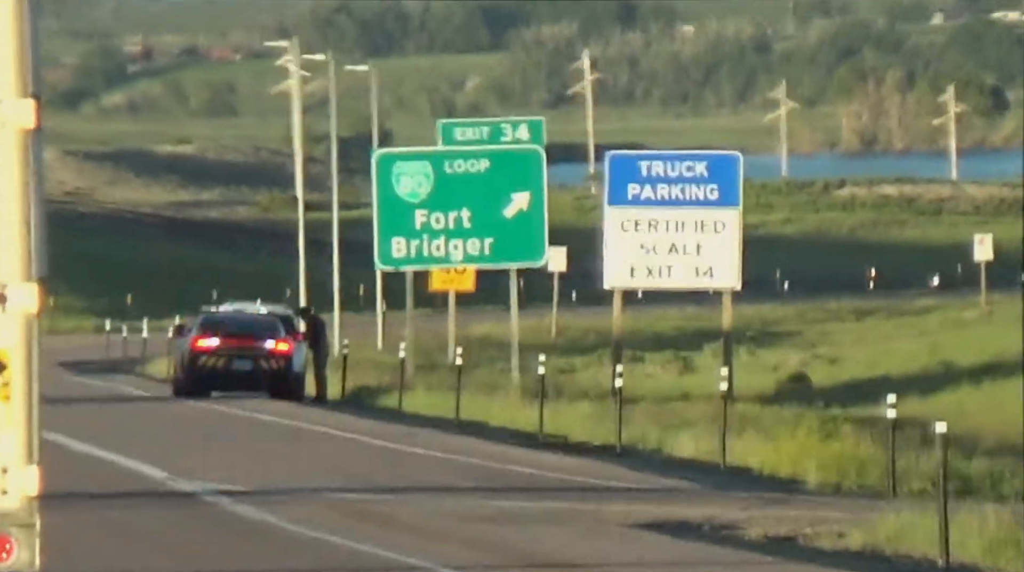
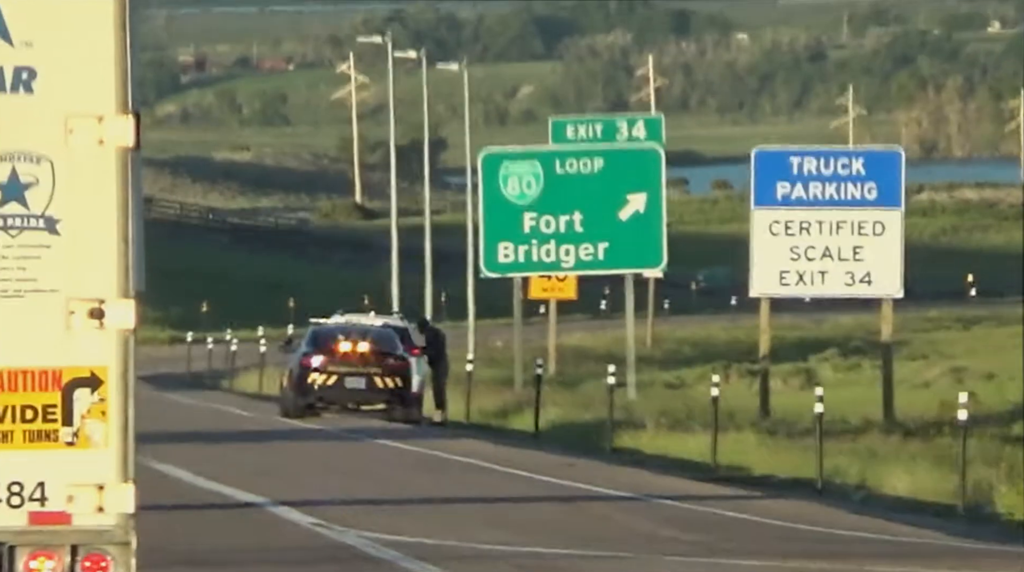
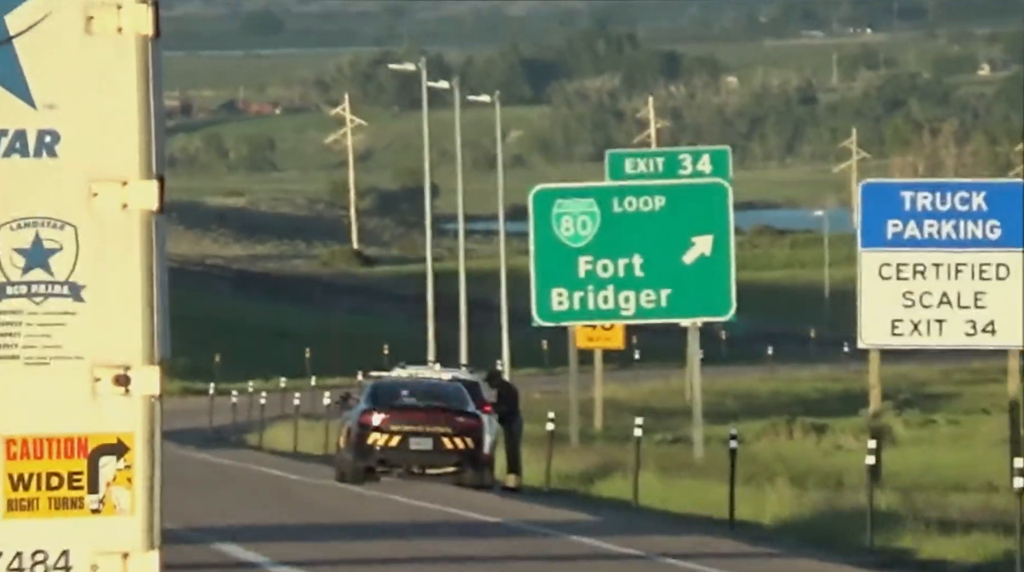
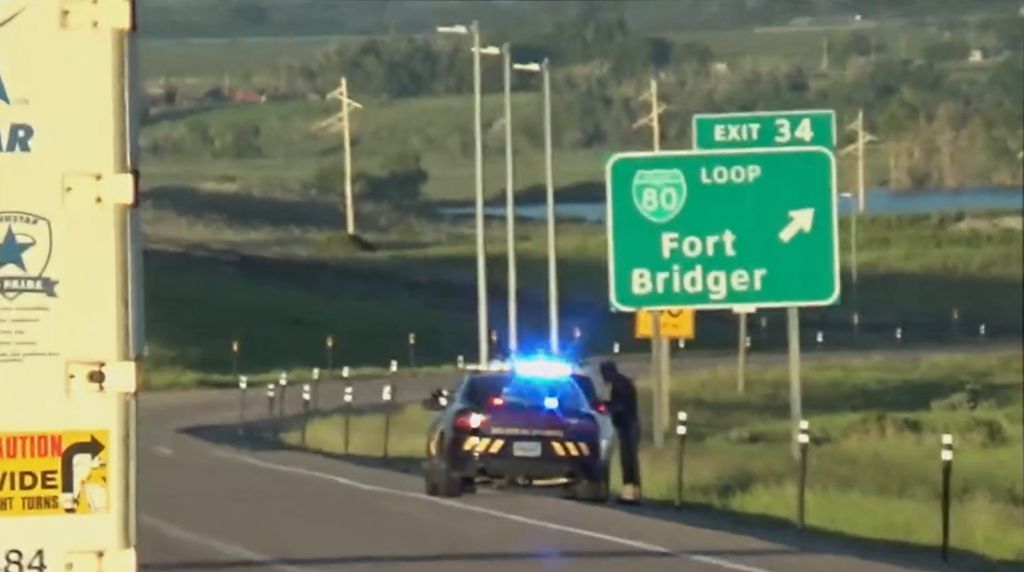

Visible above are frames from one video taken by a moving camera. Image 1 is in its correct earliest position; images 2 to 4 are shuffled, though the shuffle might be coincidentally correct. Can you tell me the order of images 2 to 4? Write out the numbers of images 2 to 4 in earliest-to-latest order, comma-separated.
2, 3, 4
